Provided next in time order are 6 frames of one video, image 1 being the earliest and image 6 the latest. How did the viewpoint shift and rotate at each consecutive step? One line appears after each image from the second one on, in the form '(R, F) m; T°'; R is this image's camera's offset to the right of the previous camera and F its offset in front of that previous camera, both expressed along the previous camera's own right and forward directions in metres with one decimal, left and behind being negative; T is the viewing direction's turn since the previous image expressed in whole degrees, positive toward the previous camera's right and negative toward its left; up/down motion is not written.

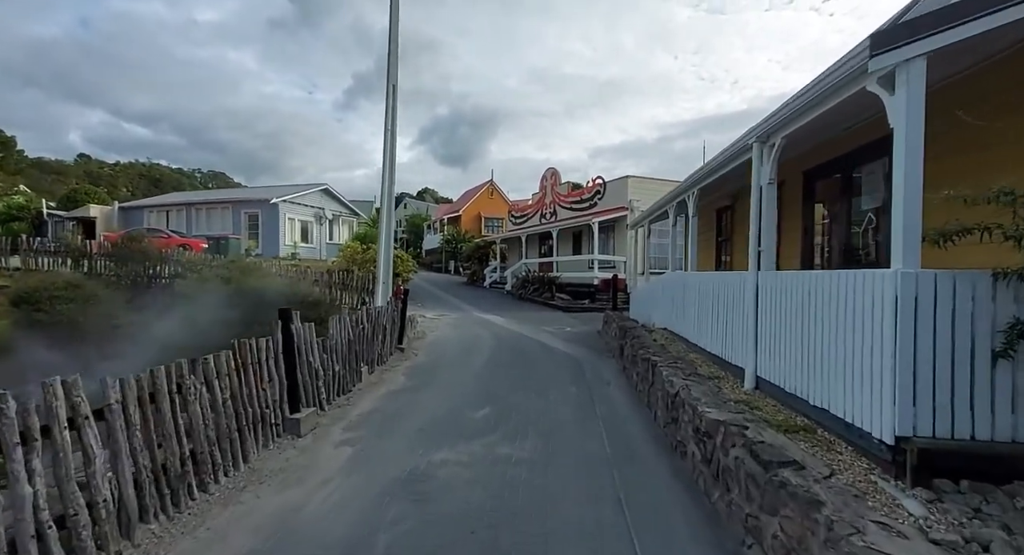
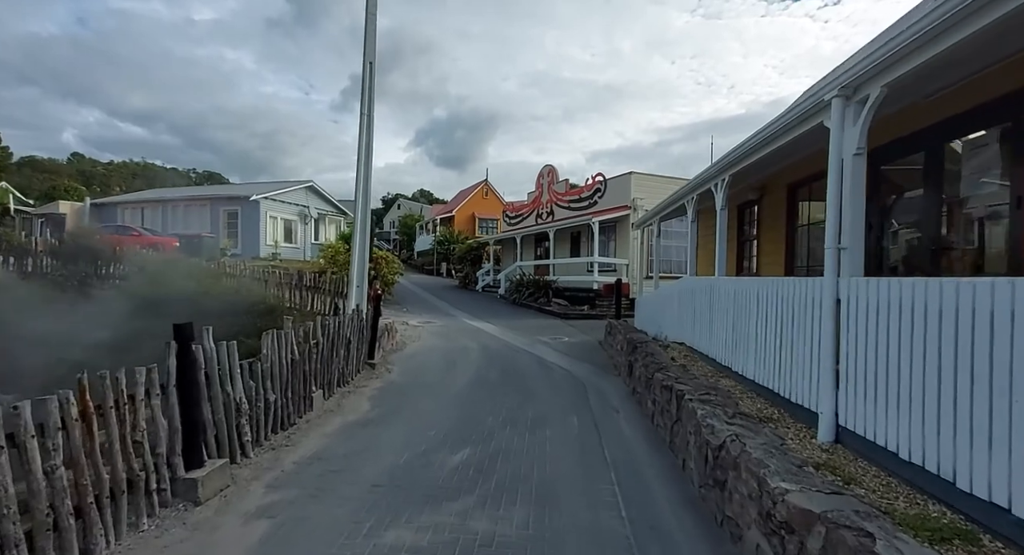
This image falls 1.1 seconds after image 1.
(+0.1, +1.3) m; 0°
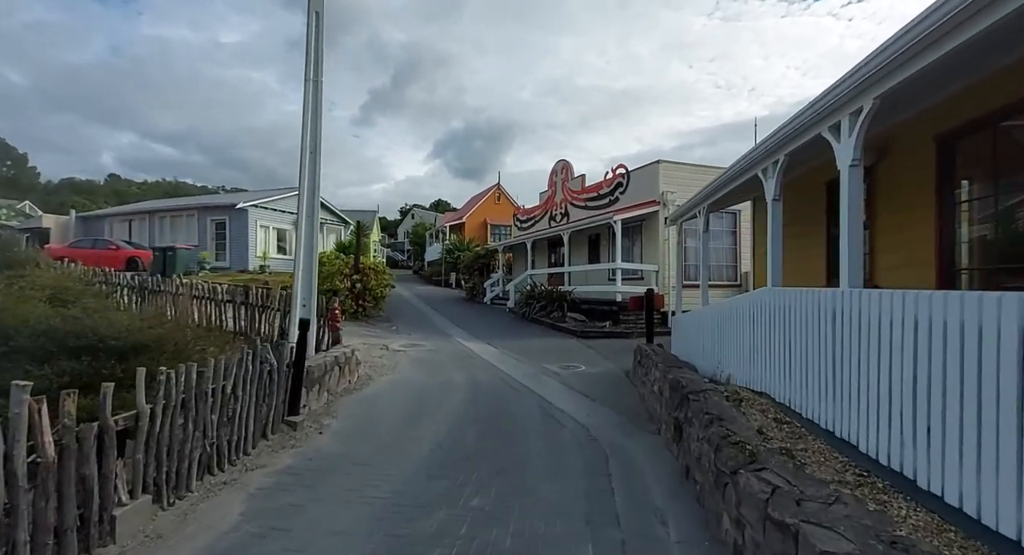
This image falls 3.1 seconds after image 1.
(+0.4, +2.4) m; -2°
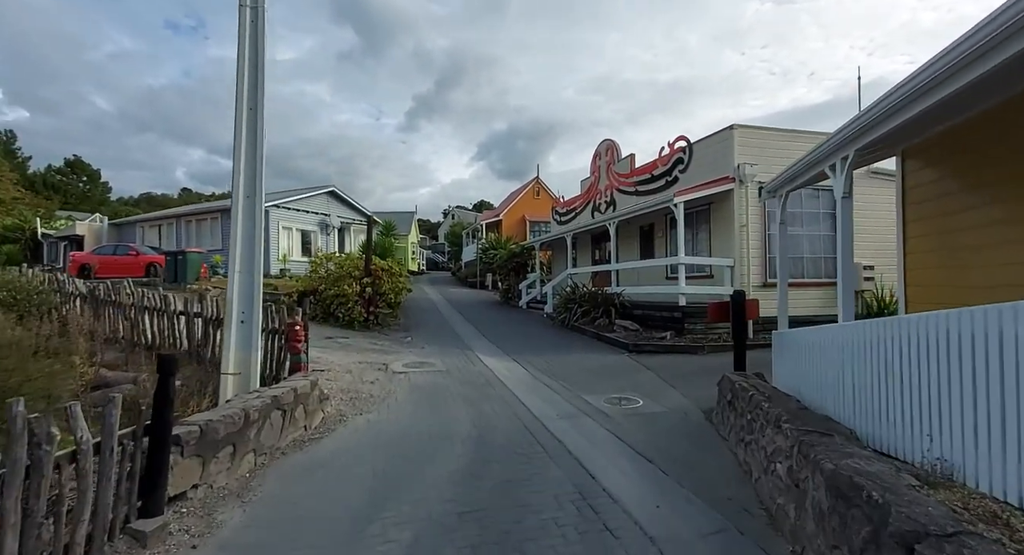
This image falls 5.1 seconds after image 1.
(+0.2, +2.3) m; -5°
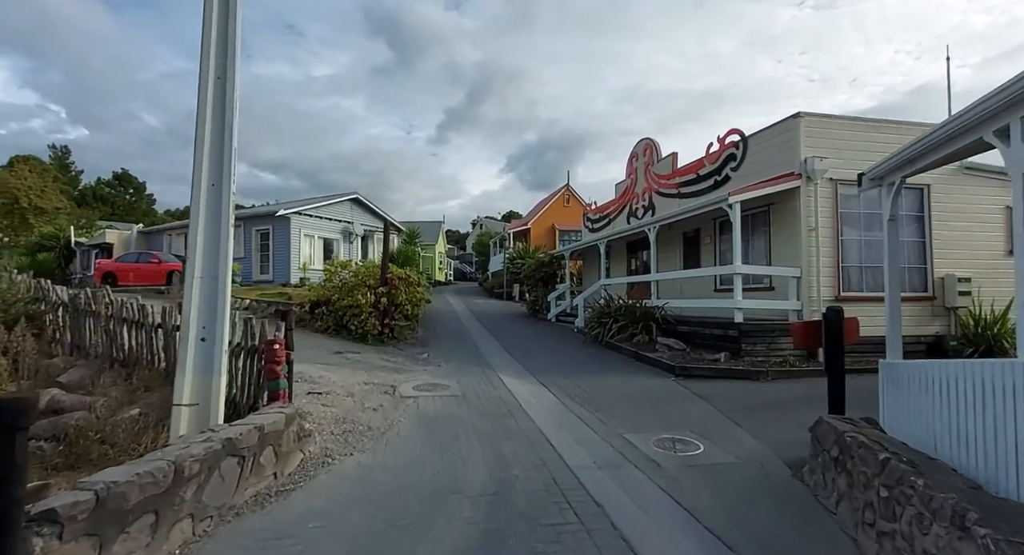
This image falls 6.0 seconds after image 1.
(0.0, +1.1) m; -3°
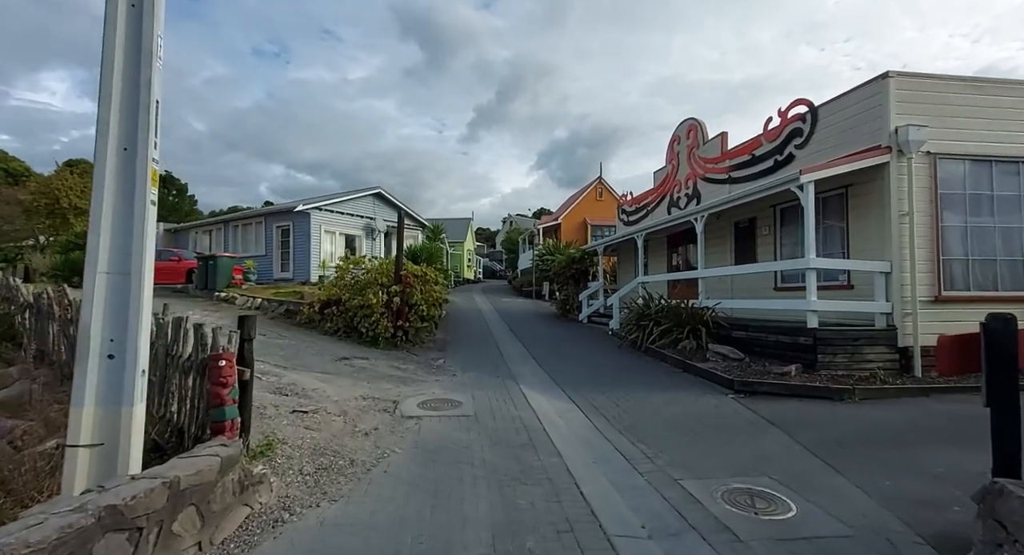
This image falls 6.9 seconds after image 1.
(+0.1, +1.2) m; -4°
